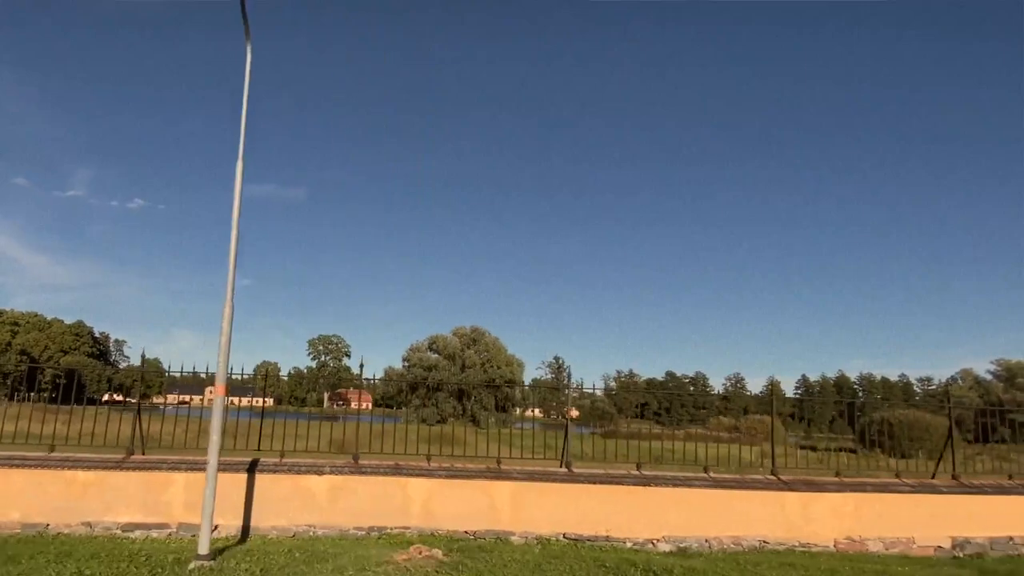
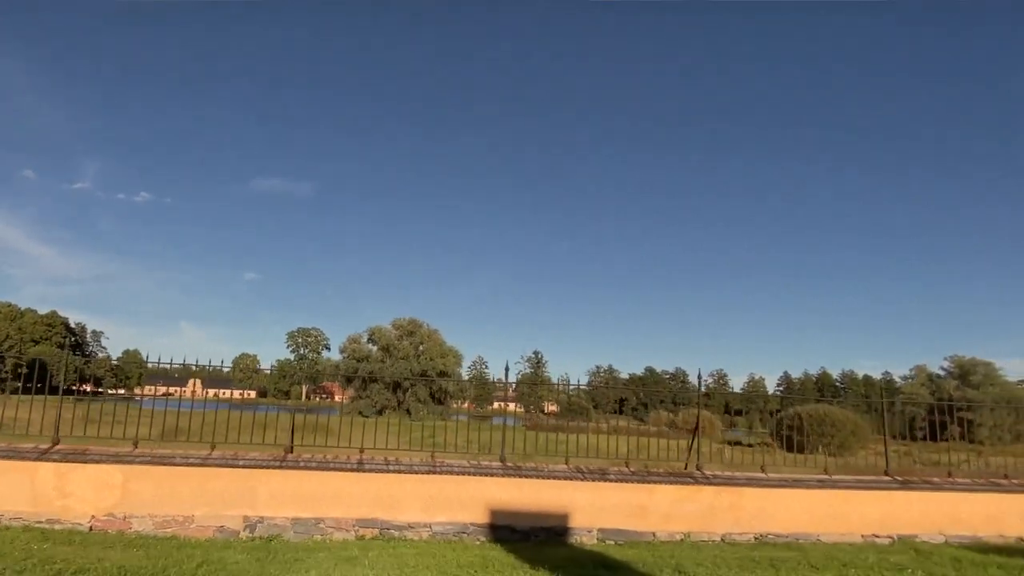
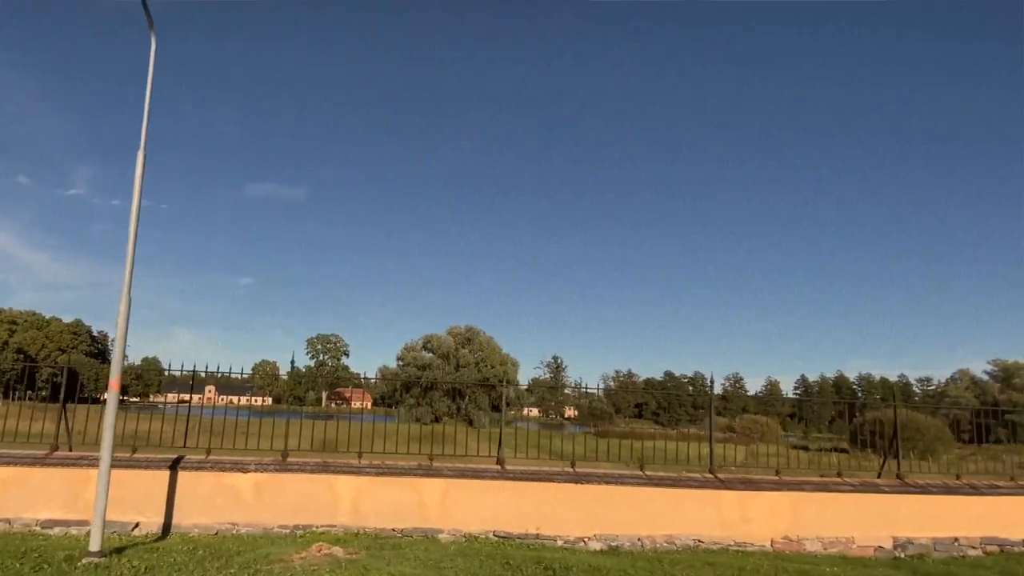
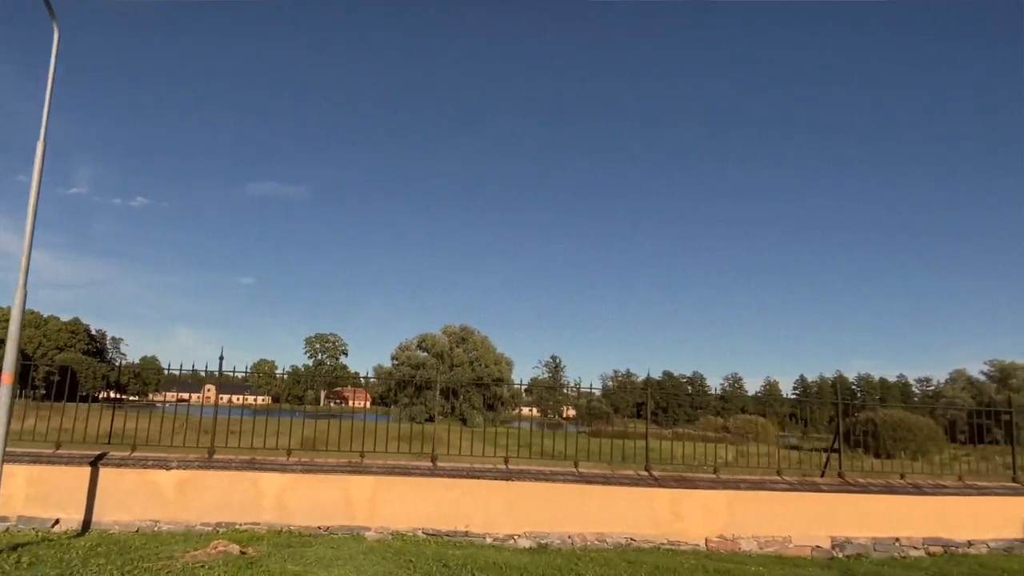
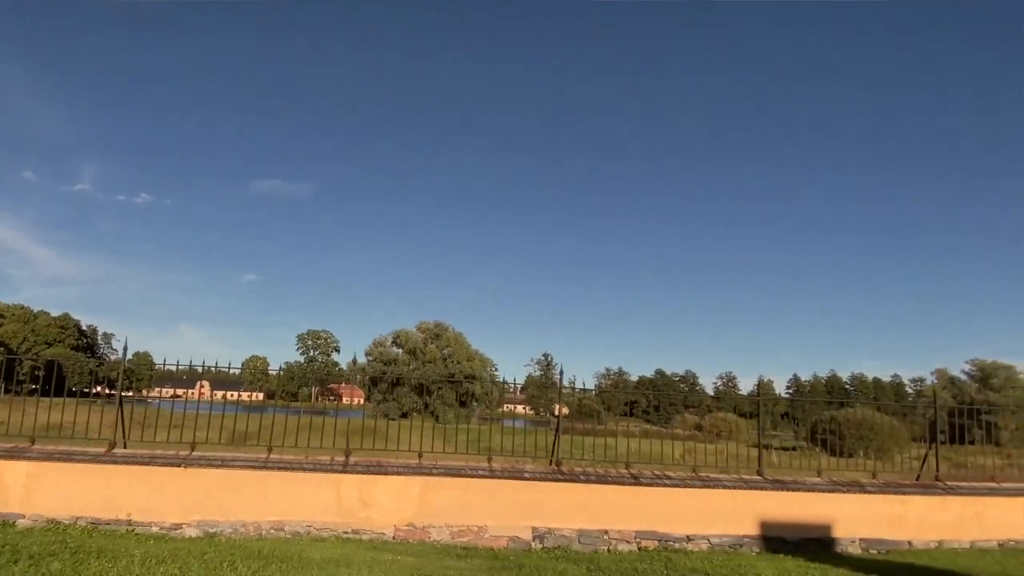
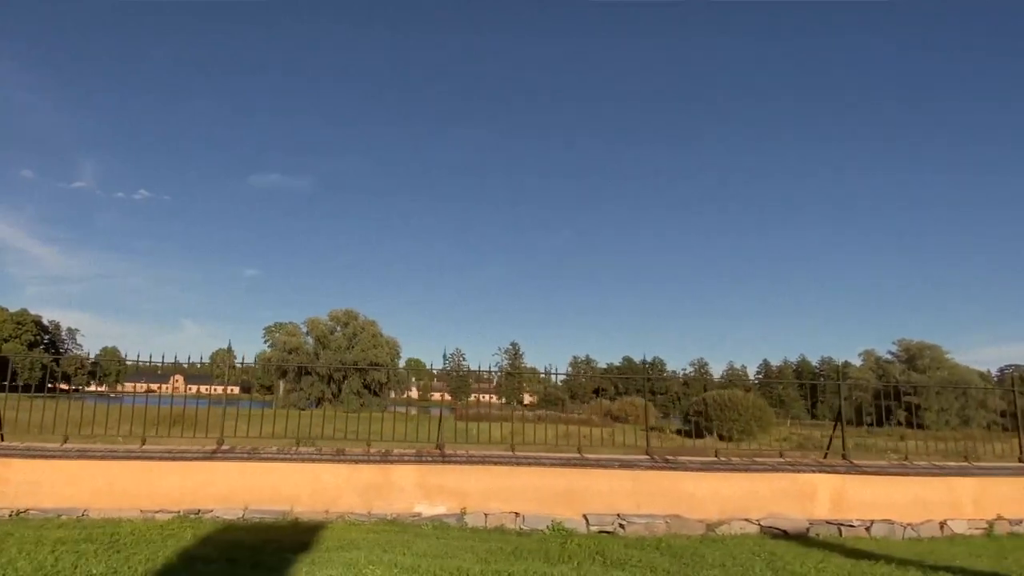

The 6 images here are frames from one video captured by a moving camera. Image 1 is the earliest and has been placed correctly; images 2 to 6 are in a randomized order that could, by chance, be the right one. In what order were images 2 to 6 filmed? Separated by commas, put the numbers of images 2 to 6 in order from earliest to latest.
3, 4, 5, 2, 6
